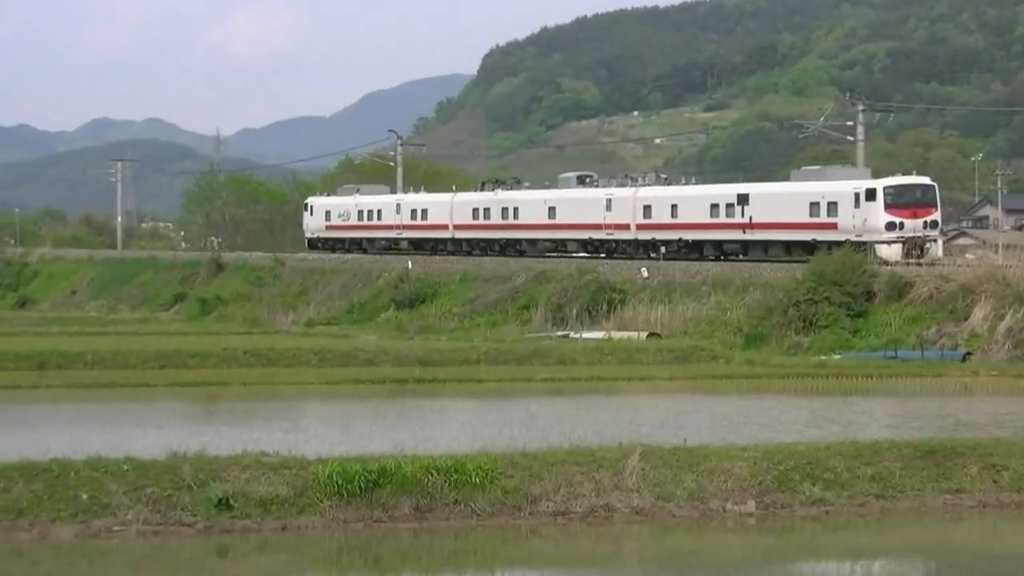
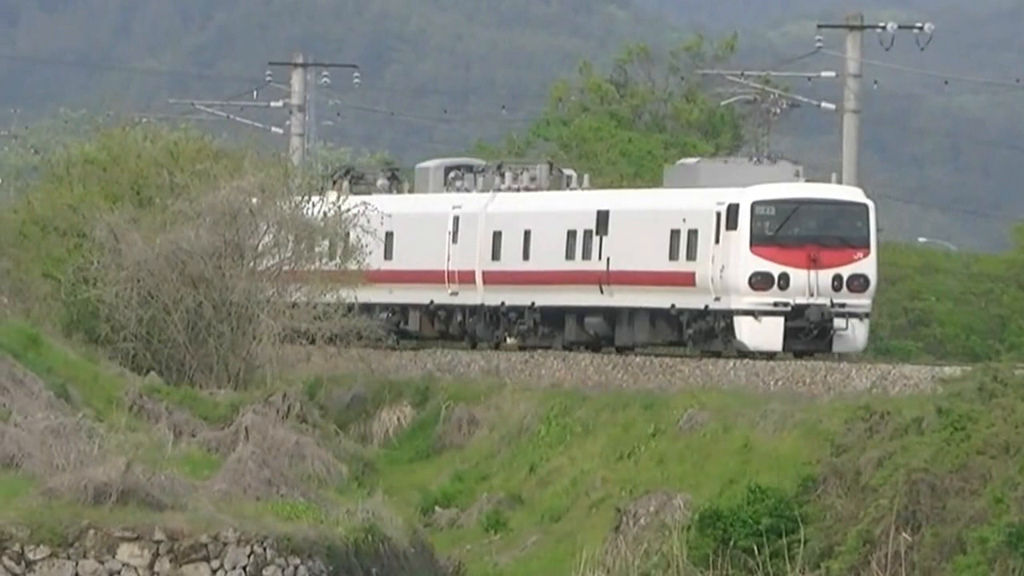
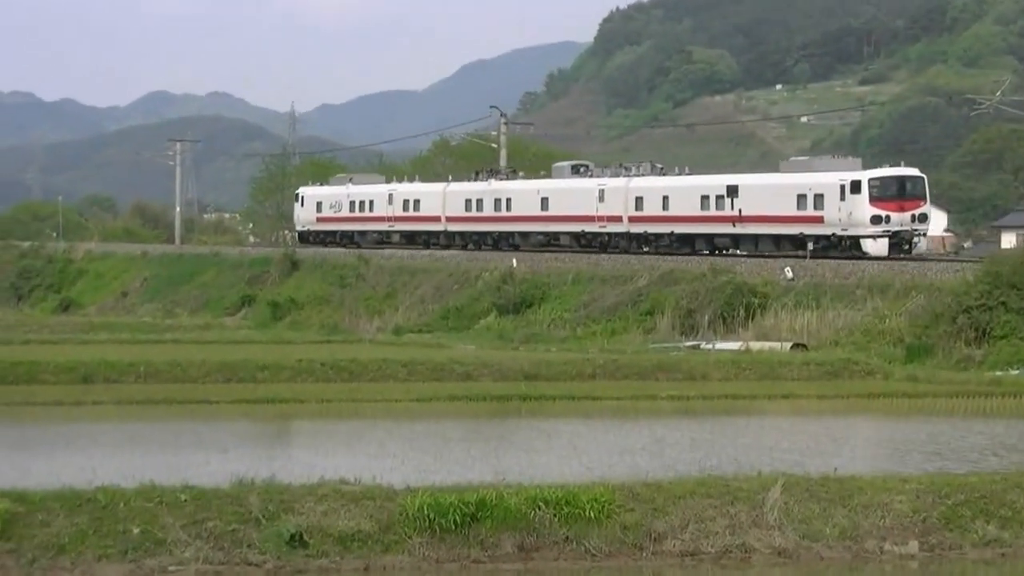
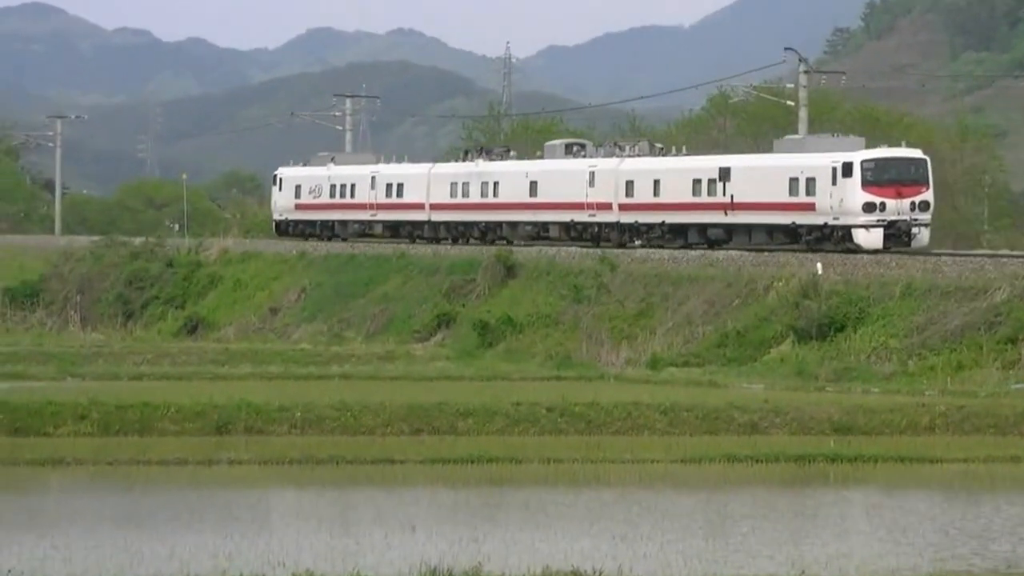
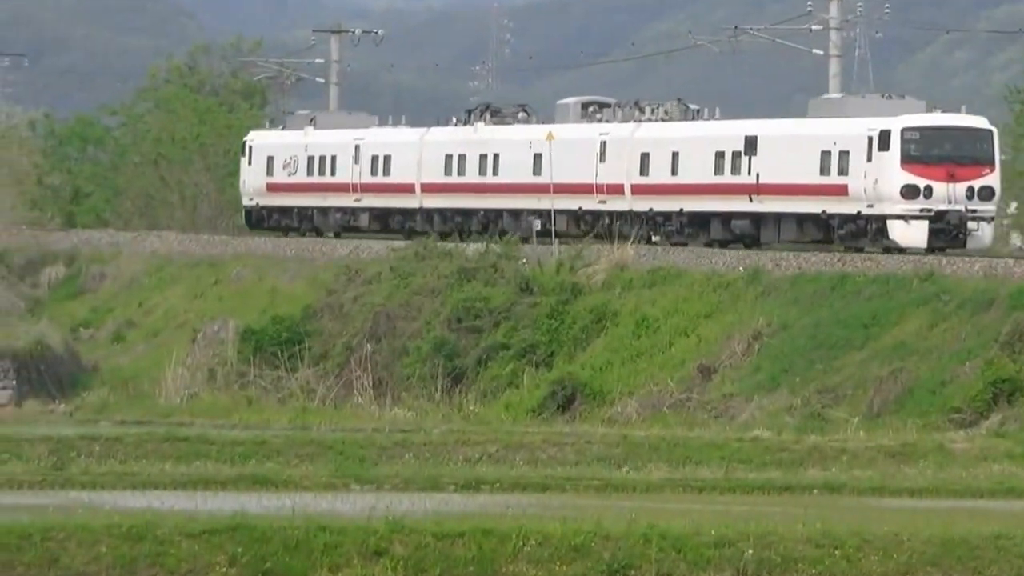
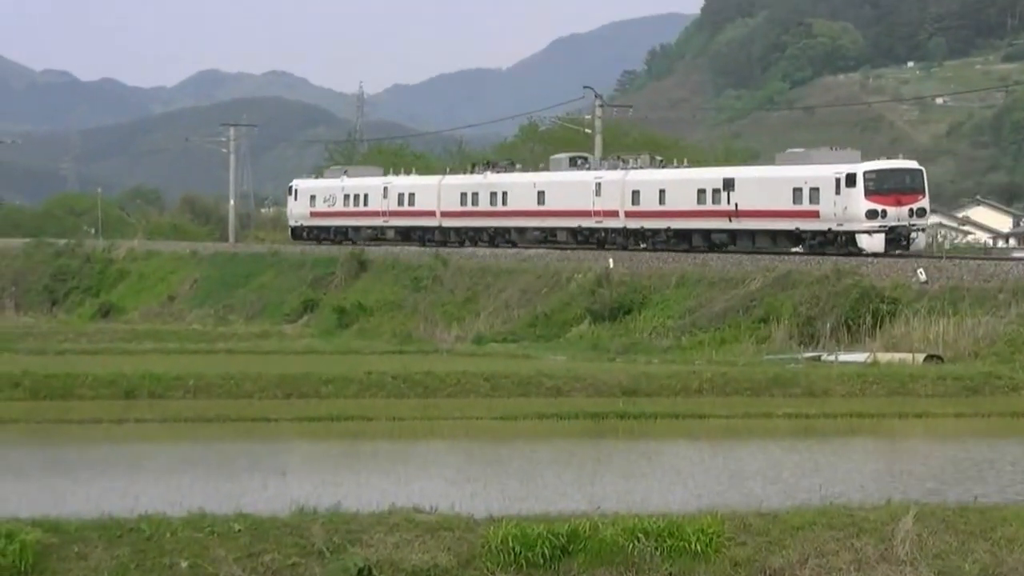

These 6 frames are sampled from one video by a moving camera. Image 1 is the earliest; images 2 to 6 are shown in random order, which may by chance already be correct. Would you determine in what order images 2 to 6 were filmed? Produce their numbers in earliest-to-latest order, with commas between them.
3, 6, 4, 5, 2
